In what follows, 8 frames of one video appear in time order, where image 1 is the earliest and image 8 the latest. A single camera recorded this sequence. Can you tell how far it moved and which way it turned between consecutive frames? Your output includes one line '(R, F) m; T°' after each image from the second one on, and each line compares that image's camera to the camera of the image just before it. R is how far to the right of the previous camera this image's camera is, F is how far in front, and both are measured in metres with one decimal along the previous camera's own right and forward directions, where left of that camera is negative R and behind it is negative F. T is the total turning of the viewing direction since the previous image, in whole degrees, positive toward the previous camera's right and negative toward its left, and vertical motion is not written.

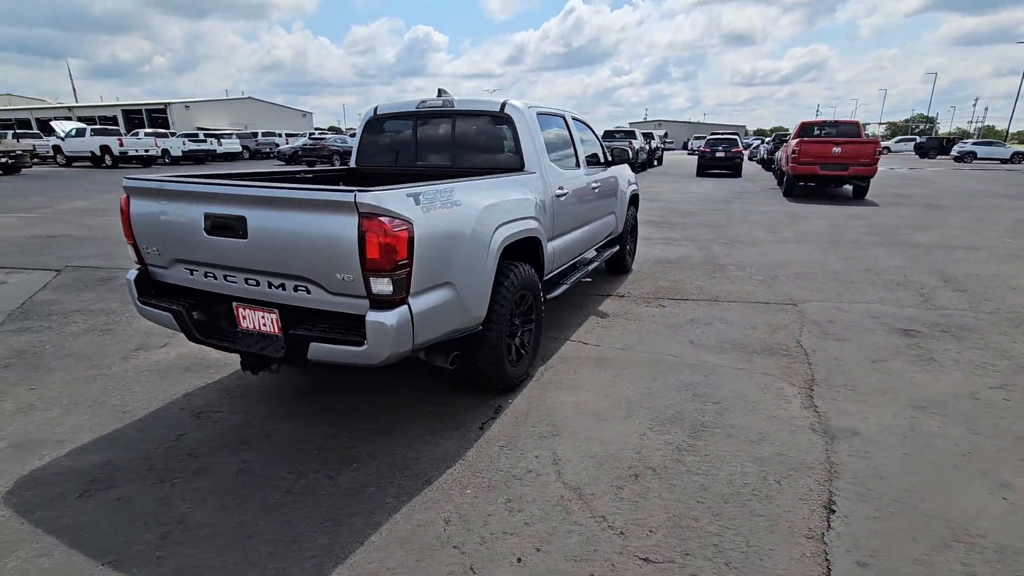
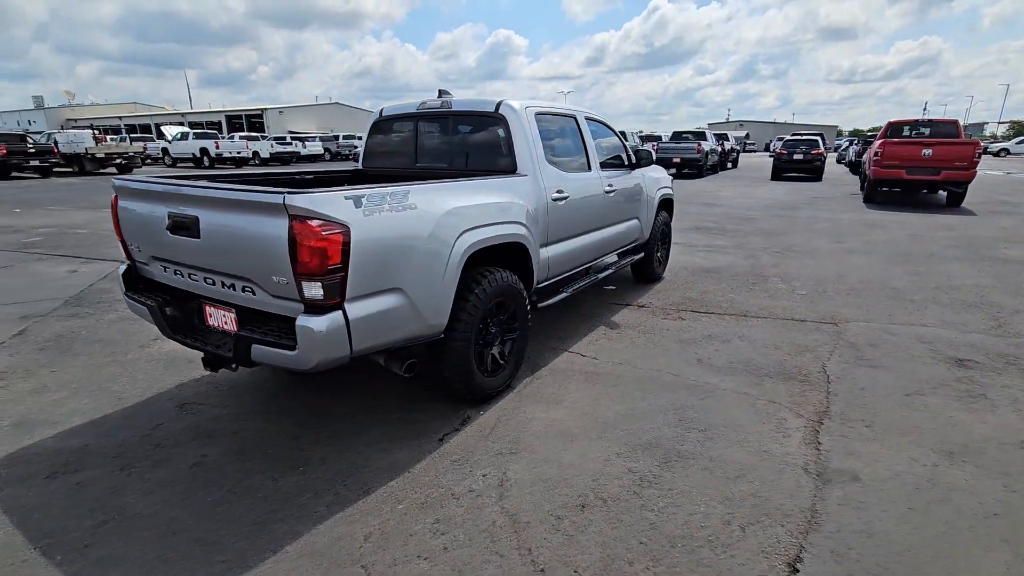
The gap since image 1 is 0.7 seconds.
(+0.6, +0.2) m; -8°
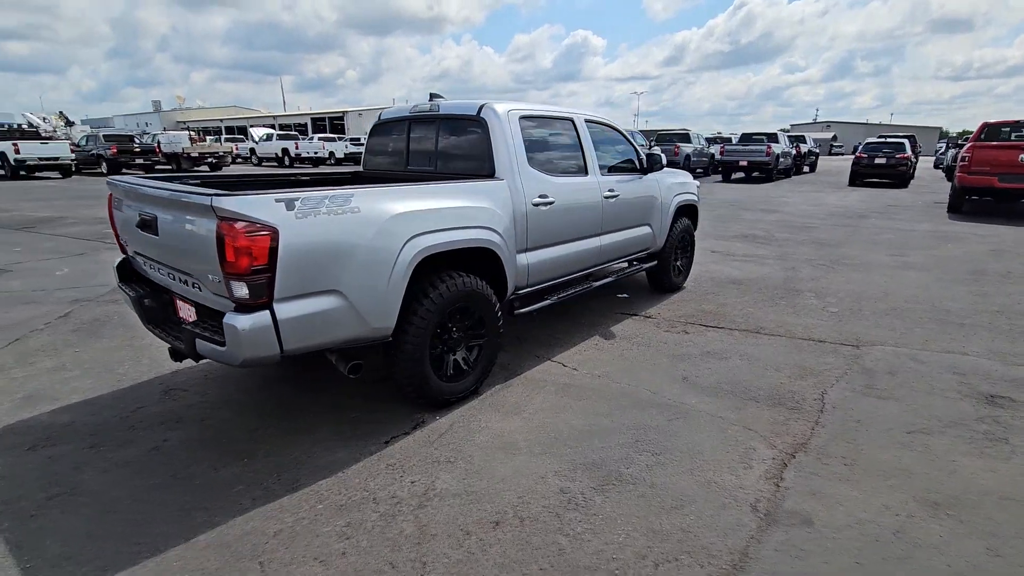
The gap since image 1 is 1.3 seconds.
(+0.7, +0.1) m; -7°
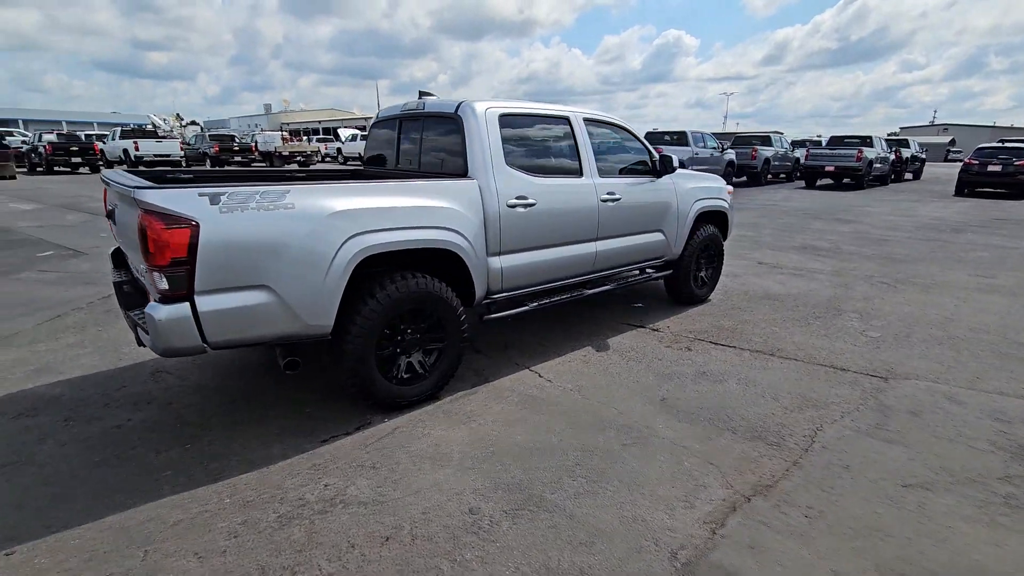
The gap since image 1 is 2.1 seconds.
(+0.8, +0.2) m; -8°
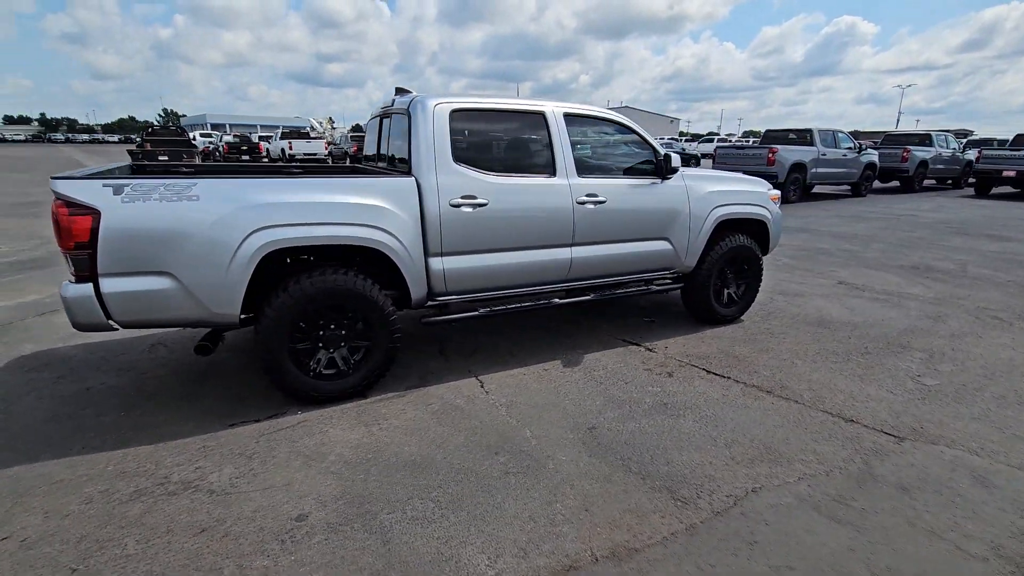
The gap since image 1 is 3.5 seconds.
(+1.3, +0.4) m; -14°
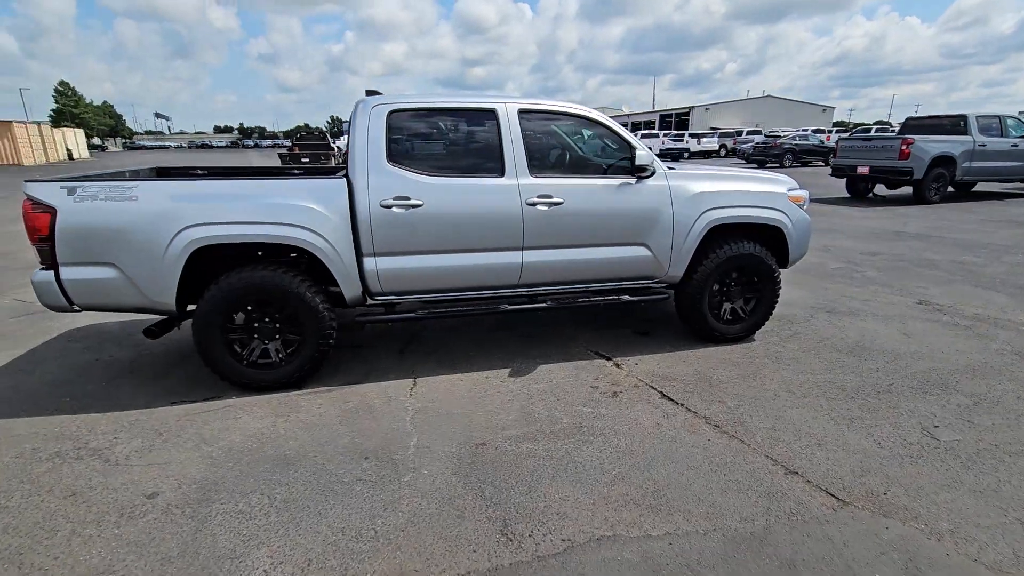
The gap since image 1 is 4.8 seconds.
(+1.4, +0.3) m; -14°
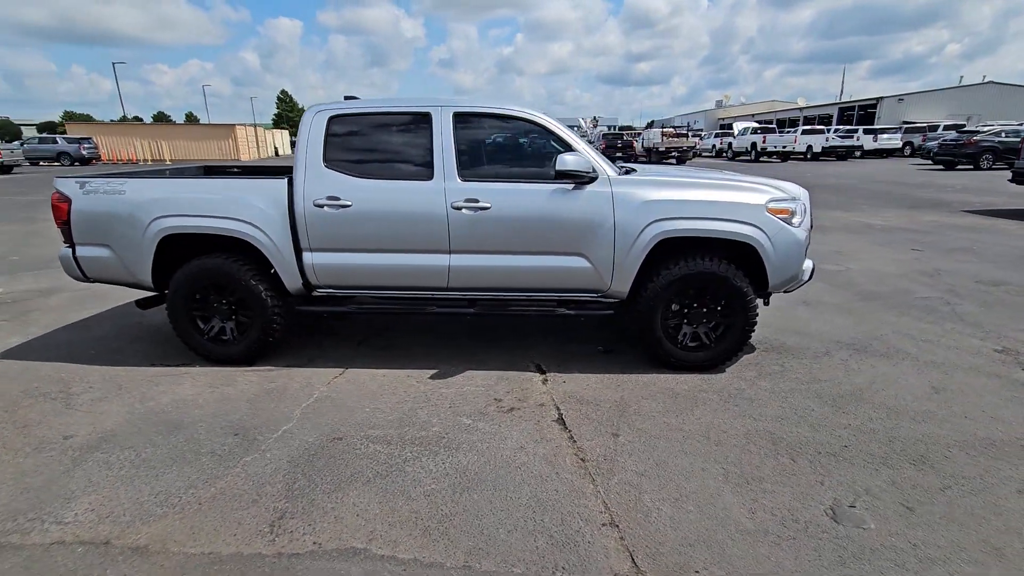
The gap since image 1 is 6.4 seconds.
(+1.7, +0.3) m; -16°
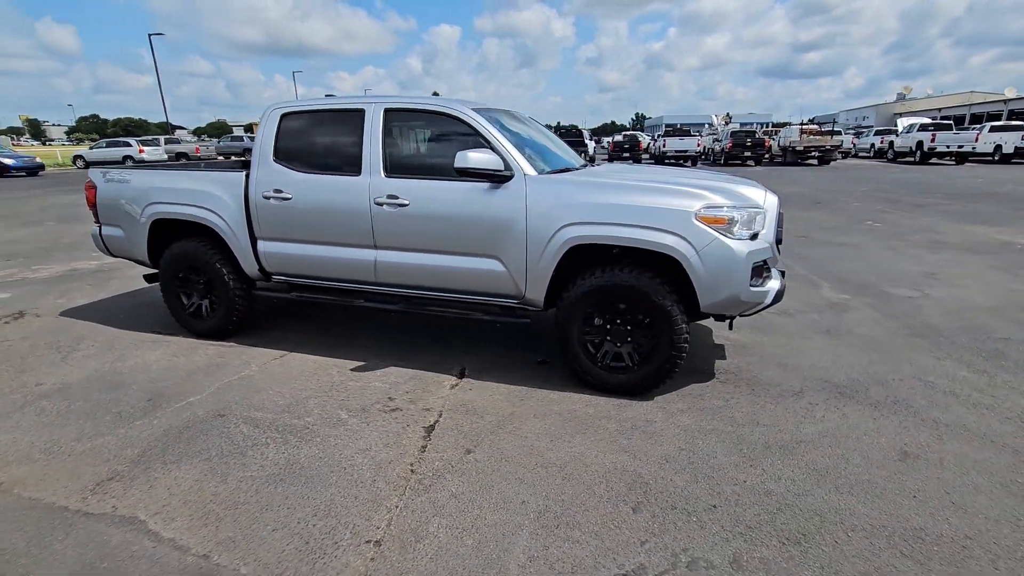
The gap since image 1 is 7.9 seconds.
(+1.6, +0.4) m; -14°
